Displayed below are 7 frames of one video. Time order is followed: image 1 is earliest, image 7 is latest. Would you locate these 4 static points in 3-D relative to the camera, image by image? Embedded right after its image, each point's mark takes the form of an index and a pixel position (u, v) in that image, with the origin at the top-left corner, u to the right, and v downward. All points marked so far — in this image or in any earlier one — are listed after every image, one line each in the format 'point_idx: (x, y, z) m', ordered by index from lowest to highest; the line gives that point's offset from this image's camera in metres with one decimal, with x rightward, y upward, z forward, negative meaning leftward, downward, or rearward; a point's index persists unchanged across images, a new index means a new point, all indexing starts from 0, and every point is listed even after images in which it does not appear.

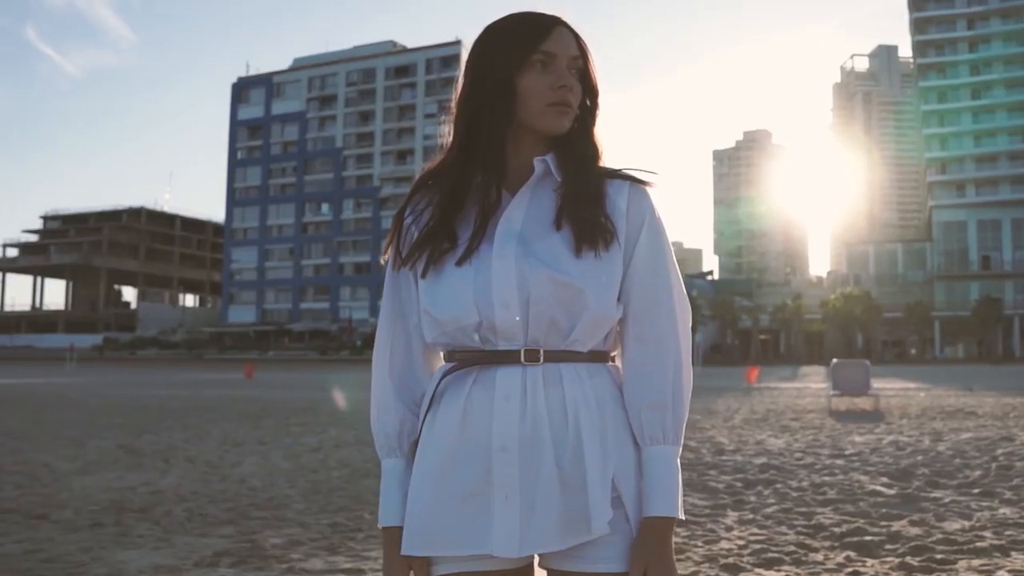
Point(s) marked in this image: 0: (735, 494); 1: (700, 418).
0: (+1.5, -1.4, +9.9) m
1: (+1.6, -1.1, +12.4) m
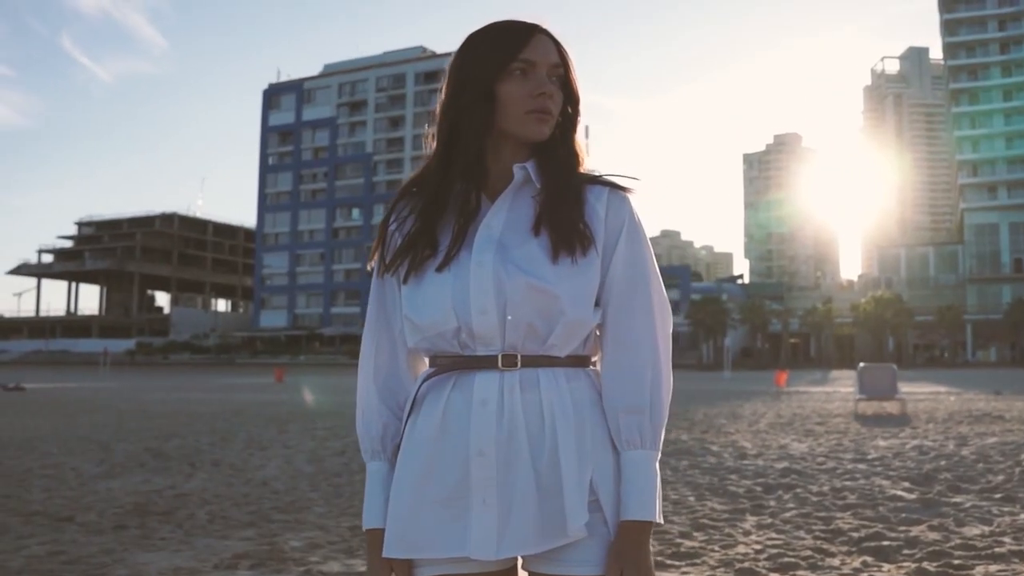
0: (+1.6, -1.4, +9.9) m
1: (+1.8, -1.1, +12.4) m
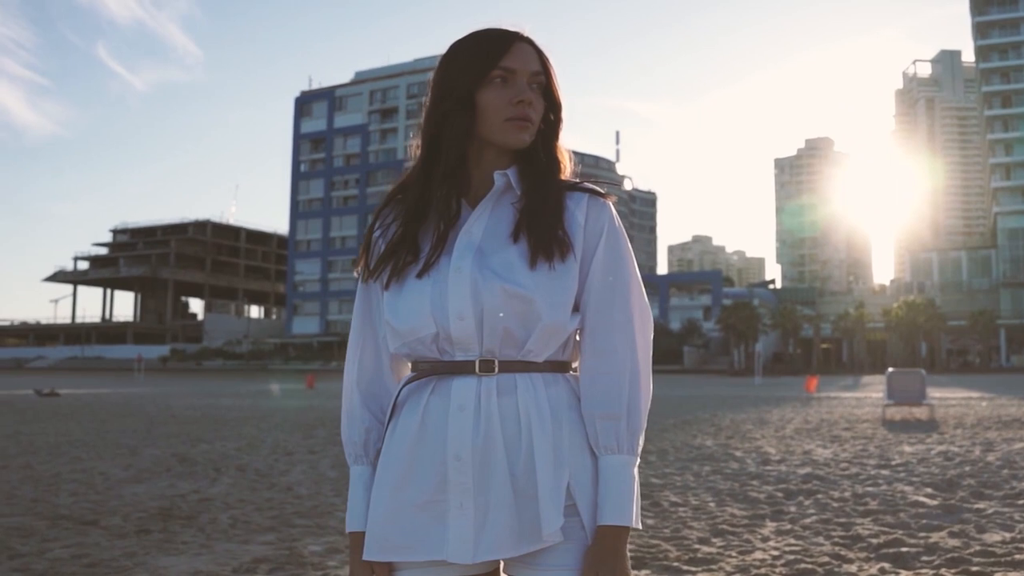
0: (+1.8, -1.4, +9.9) m
1: (+2.0, -1.2, +12.4) m
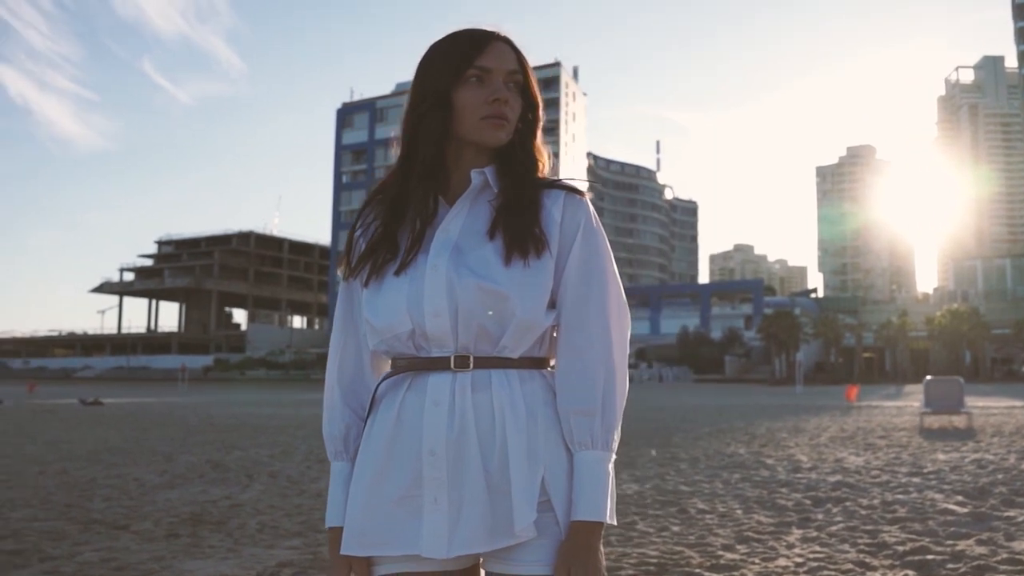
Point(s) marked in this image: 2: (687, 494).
0: (+1.9, -1.5, +9.8) m
1: (+2.3, -1.2, +12.3) m
2: (+1.2, -1.4, +10.4) m
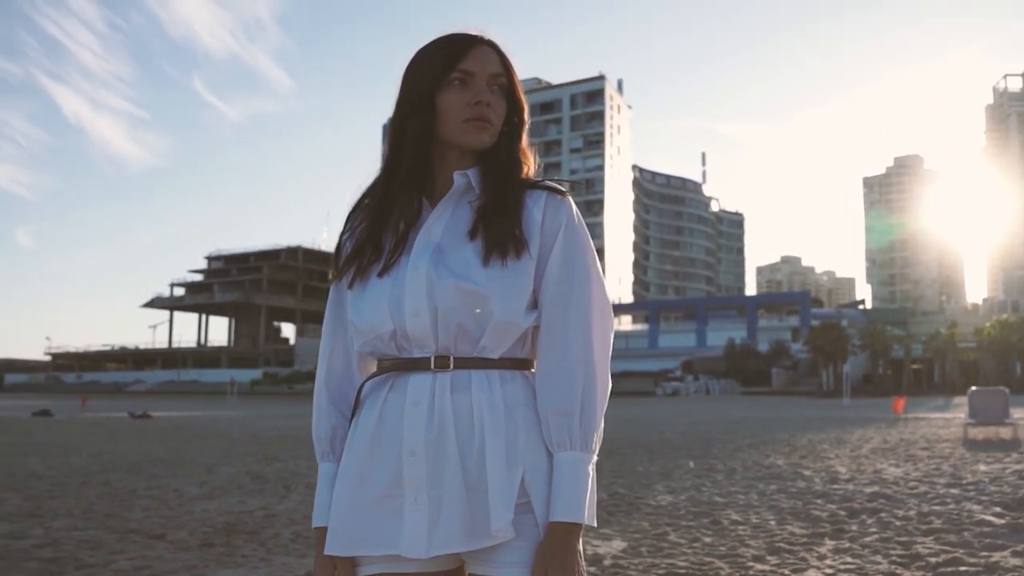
0: (+2.1, -1.5, +9.7) m
1: (+2.6, -1.3, +12.2) m
2: (+1.5, -1.5, +10.3) m
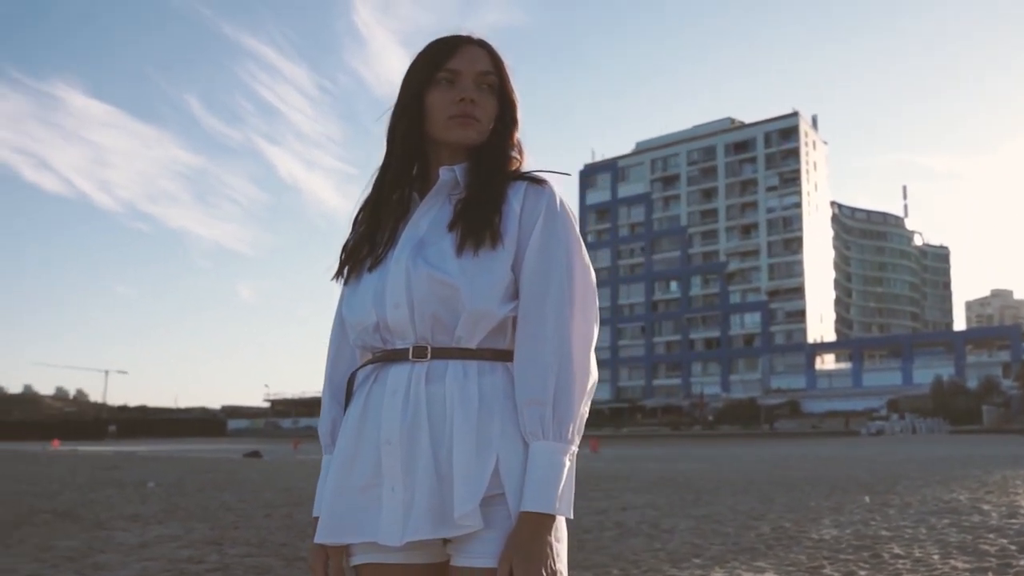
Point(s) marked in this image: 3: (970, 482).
0: (+3.1, -1.7, +9.2) m
1: (+4.0, -1.5, +11.6) m
2: (+2.5, -1.7, +9.9) m
3: (+3.7, -1.6, +11.8) m
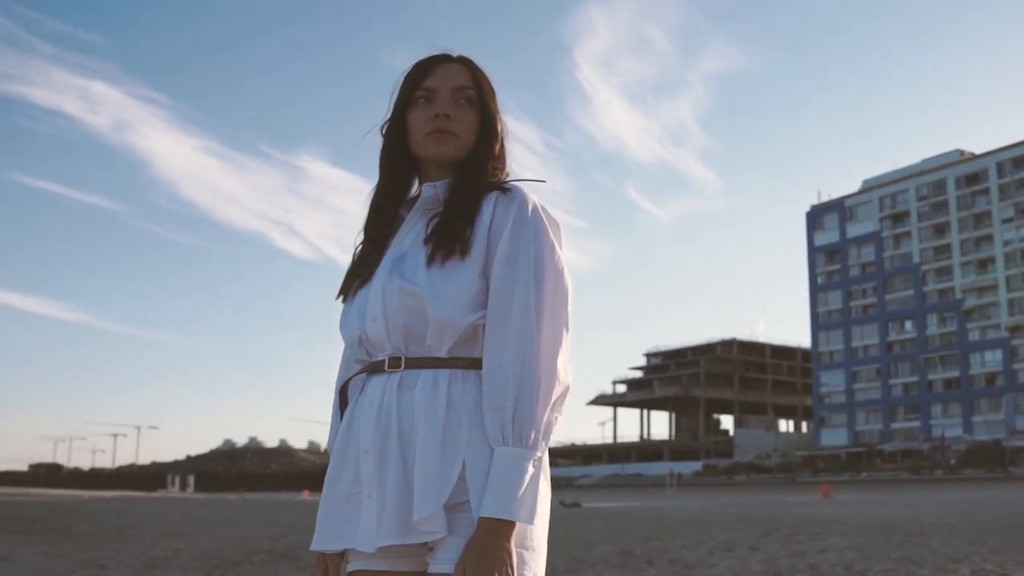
0: (+4.0, -1.8, +8.4) m
1: (+5.4, -1.7, +10.6) m
2: (+3.6, -1.8, +9.2) m
3: (+5.1, -1.7, +10.8) m
